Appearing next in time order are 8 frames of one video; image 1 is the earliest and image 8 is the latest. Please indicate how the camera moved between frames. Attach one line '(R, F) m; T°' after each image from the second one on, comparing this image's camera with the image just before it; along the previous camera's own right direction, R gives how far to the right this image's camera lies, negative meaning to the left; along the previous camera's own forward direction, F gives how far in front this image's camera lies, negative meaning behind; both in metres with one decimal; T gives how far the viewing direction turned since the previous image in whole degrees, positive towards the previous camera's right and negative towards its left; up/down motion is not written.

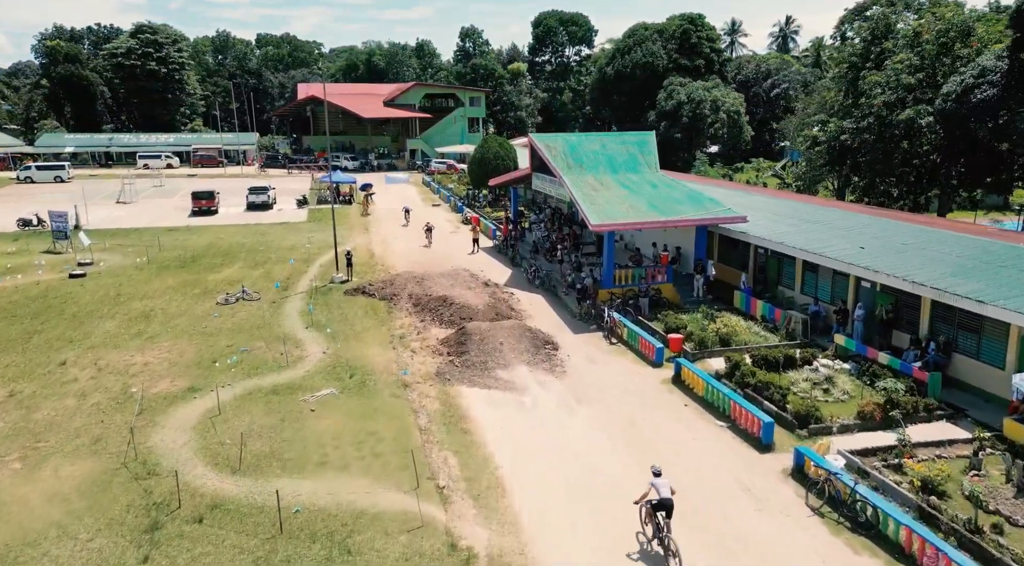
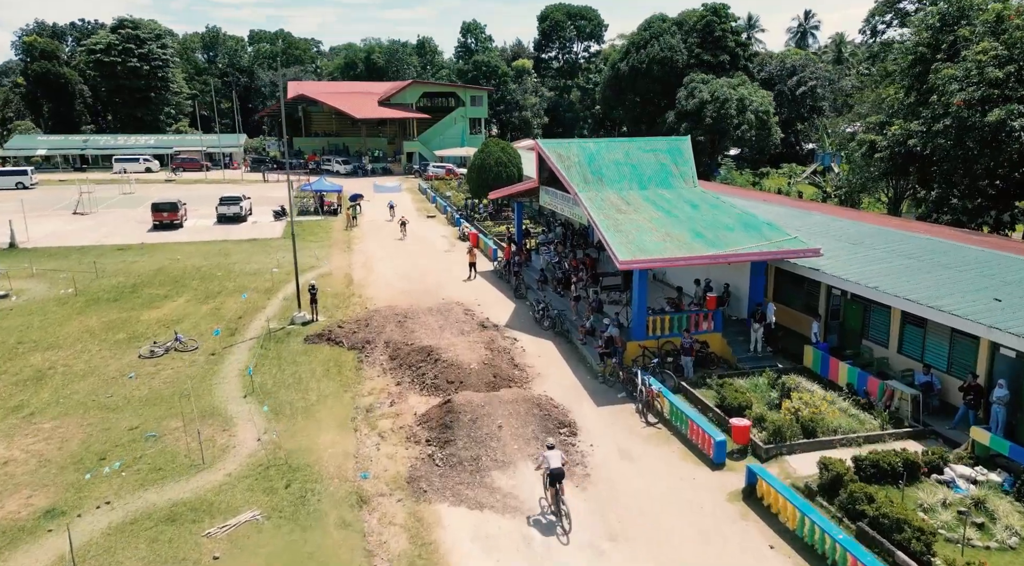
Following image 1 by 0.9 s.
(0.0, +5.1) m; 0°
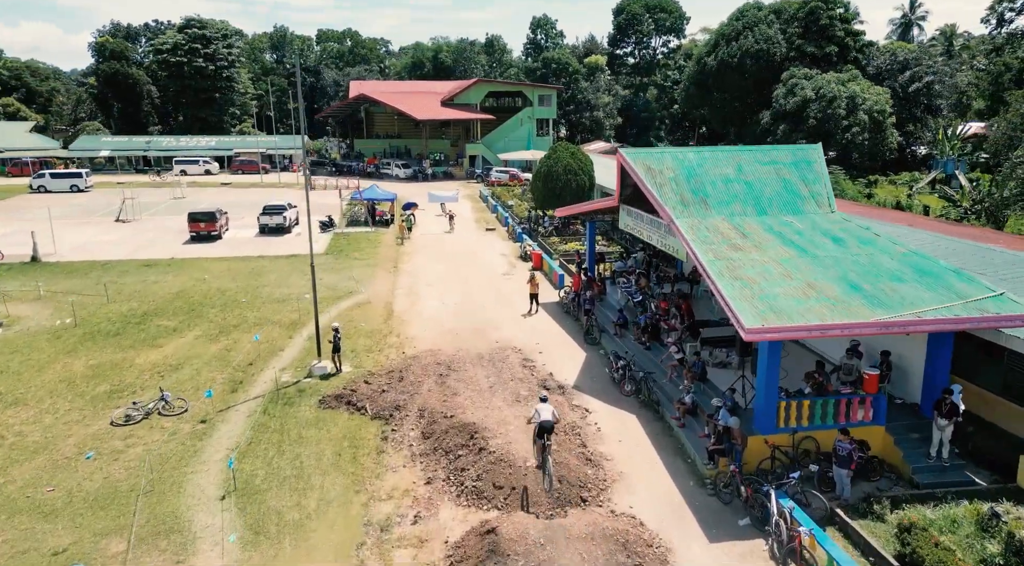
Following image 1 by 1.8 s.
(-0.2, +4.7) m; -5°
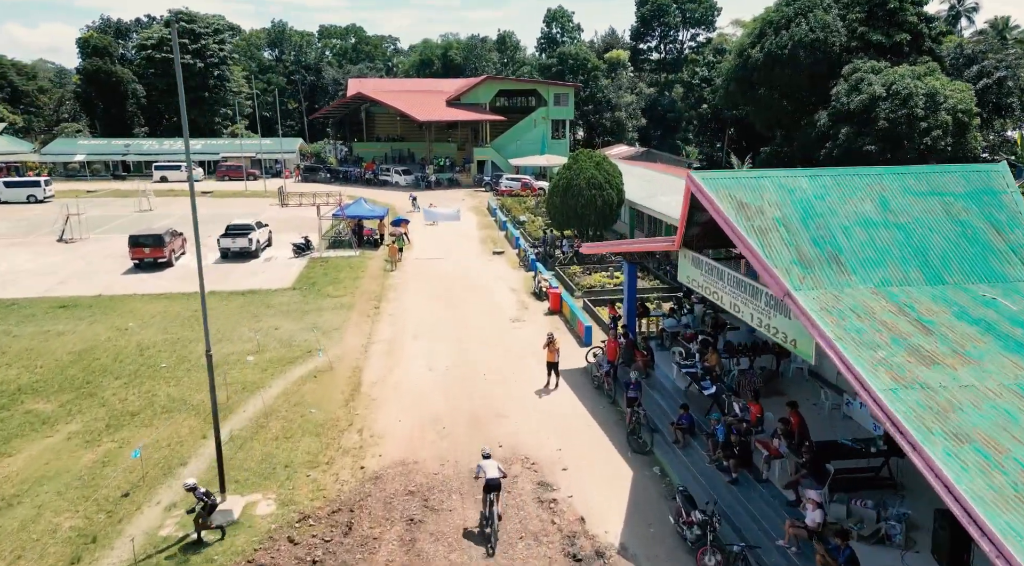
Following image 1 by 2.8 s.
(0.0, +6.3) m; -1°
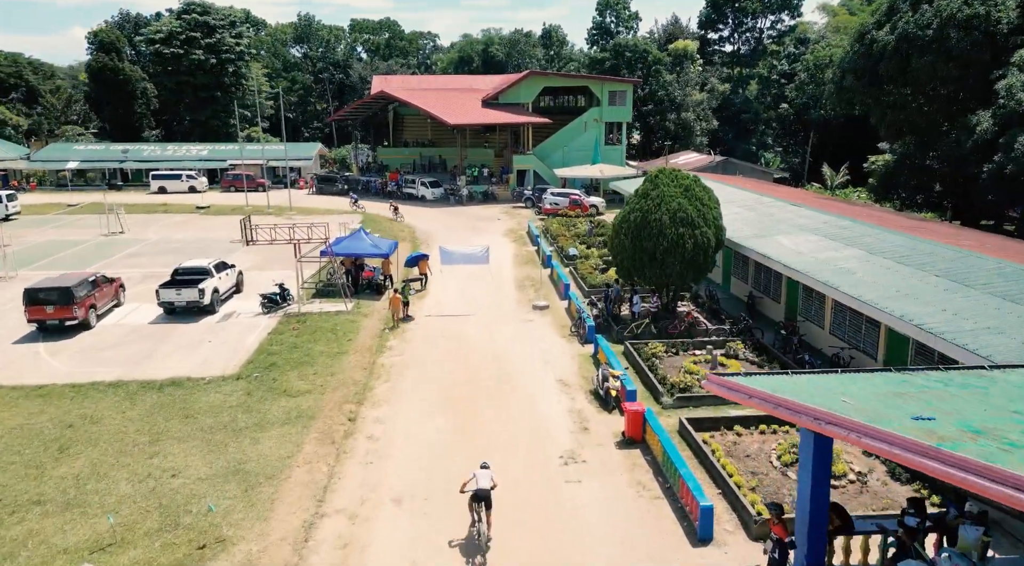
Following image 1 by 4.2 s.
(-0.3, +8.8) m; -3°
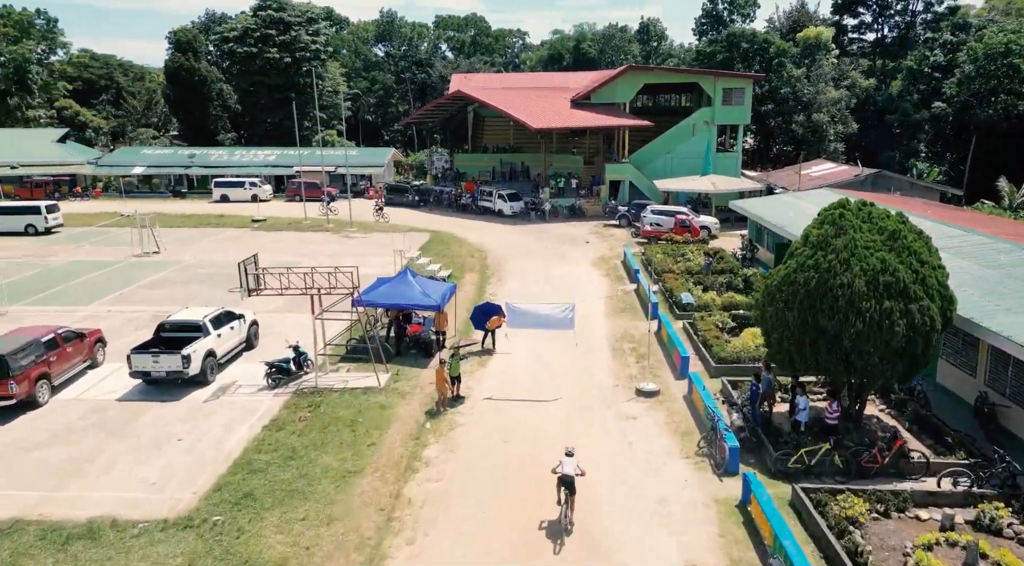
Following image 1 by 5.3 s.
(-0.3, +6.8) m; -7°
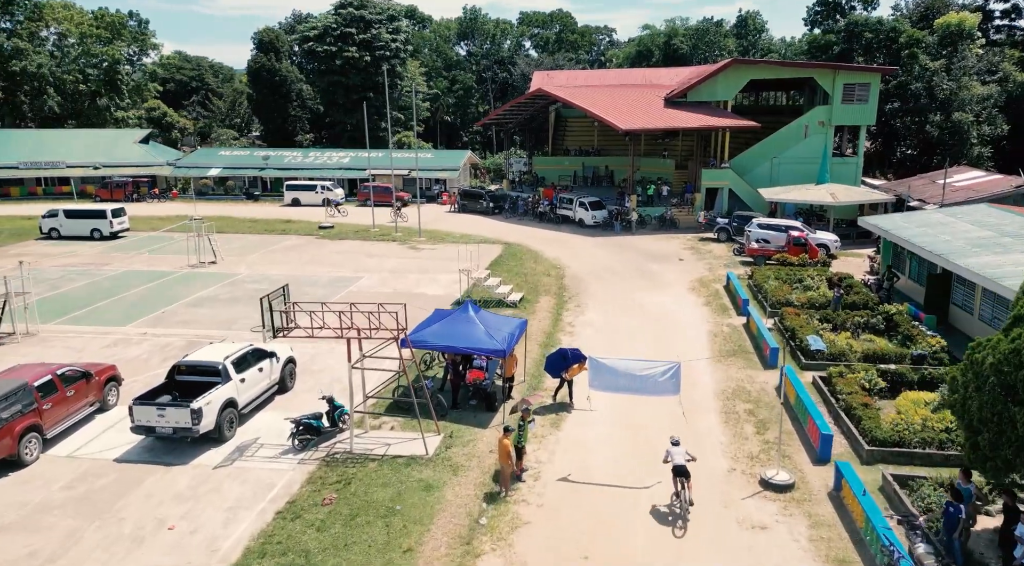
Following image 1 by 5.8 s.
(-0.2, +3.7) m; -6°
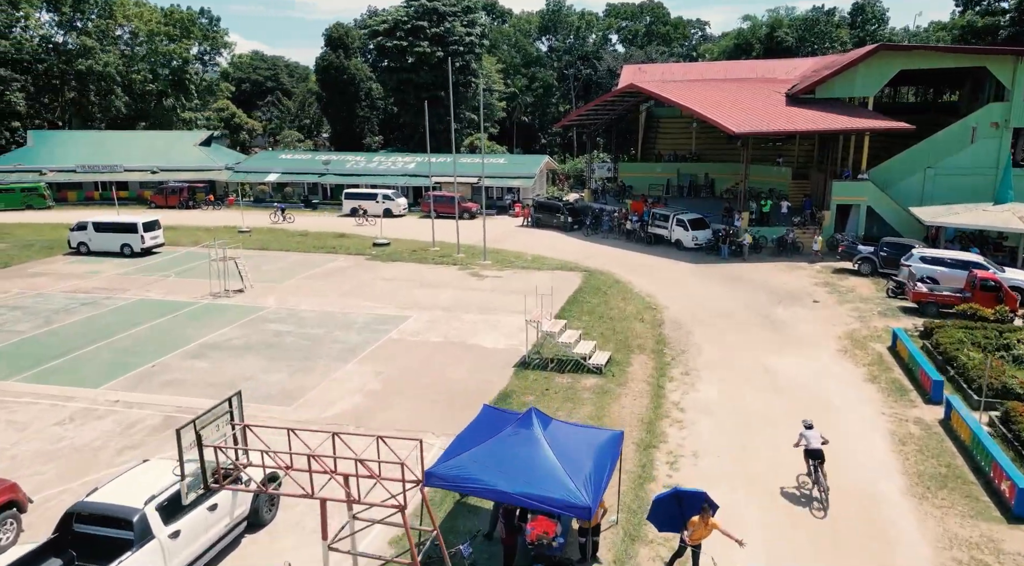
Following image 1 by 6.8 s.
(-0.3, +6.0) m; -6°
